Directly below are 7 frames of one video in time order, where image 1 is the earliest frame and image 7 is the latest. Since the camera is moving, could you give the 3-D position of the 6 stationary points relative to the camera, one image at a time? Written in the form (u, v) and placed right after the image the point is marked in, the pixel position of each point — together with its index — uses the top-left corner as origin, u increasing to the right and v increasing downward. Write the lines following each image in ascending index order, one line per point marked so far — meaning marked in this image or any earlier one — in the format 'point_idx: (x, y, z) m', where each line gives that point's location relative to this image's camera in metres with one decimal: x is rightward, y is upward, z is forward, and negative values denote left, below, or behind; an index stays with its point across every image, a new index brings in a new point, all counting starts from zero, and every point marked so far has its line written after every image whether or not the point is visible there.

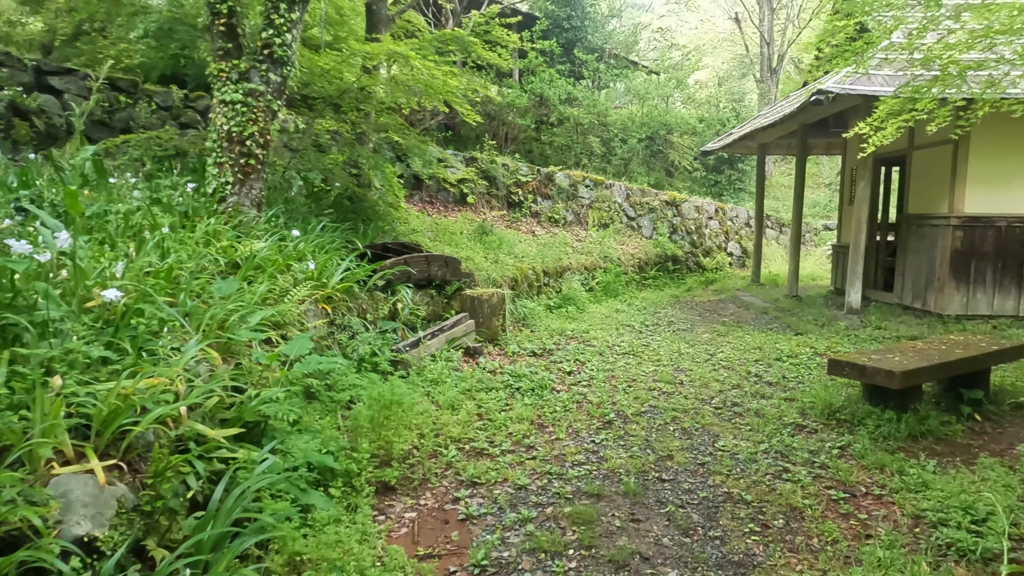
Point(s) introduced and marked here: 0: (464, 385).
0: (-0.3, -0.6, +4.2) m
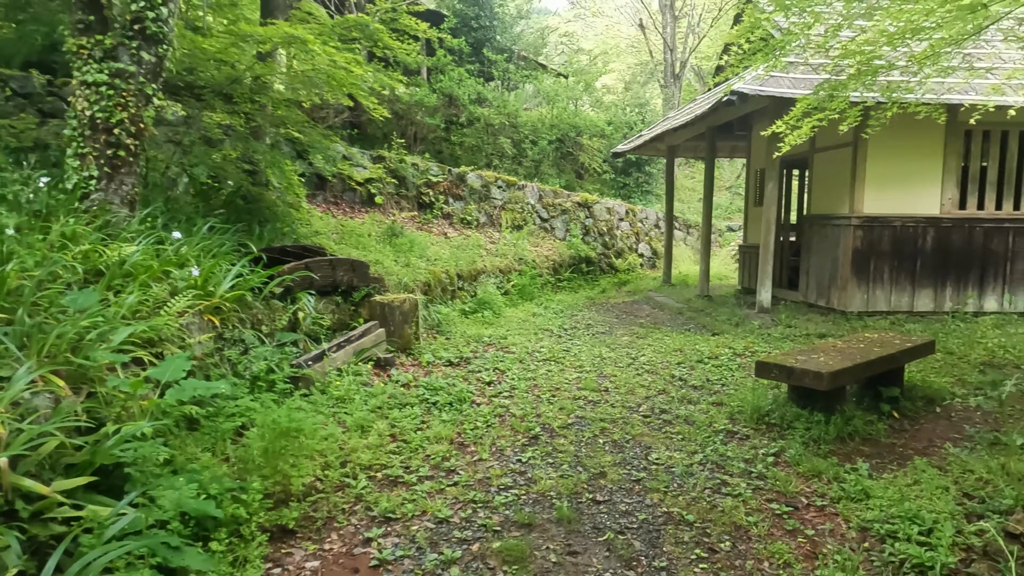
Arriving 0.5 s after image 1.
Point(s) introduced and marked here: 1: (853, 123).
0: (-0.8, -0.7, +3.8) m
1: (+2.5, +1.2, +4.8) m
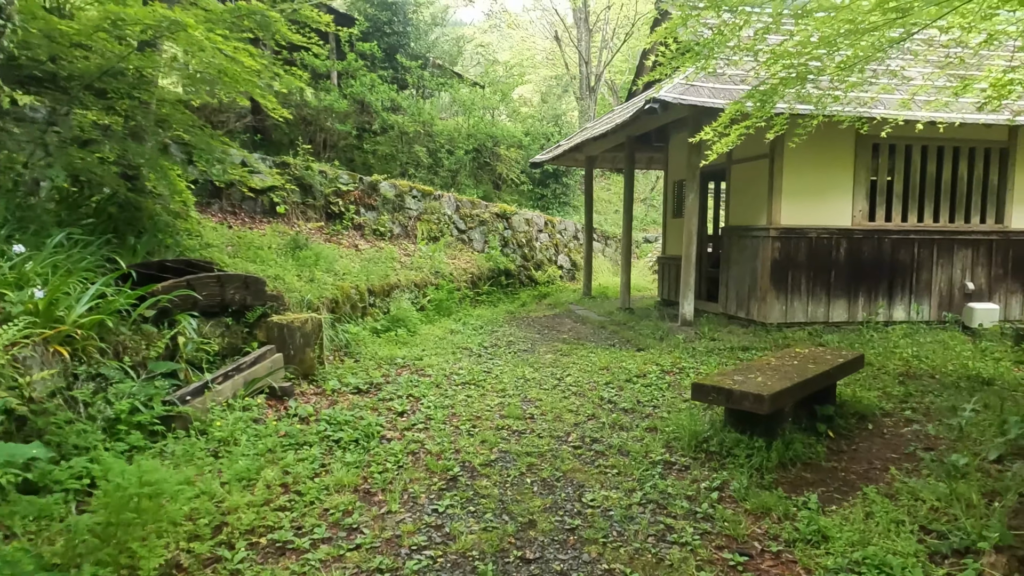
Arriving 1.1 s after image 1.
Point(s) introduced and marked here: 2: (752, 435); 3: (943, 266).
0: (-1.2, -0.8, +3.2) m
1: (+1.9, +1.1, +4.7) m
2: (+1.2, -0.8, +3.4) m
3: (+4.9, +0.2, +7.5) m
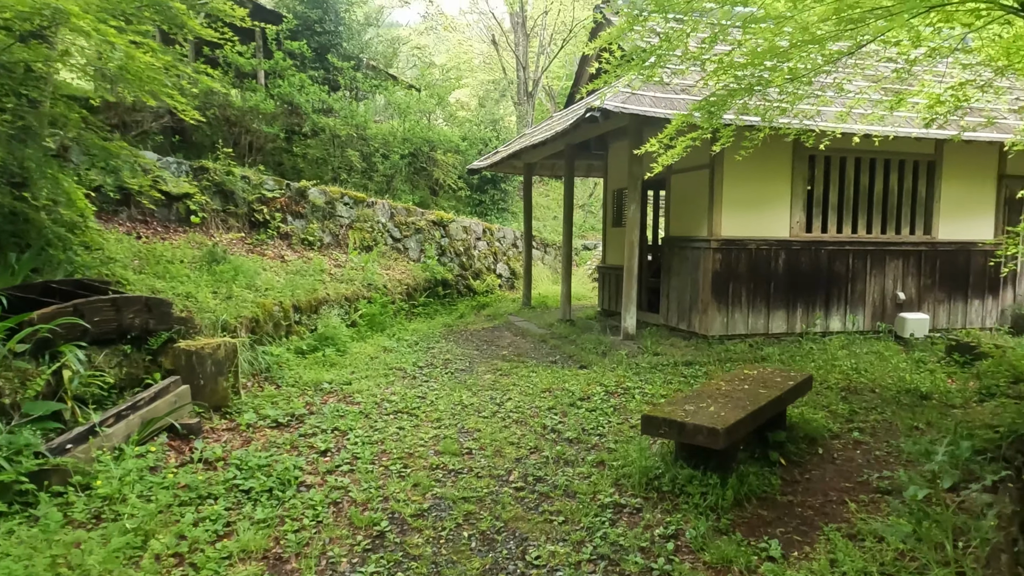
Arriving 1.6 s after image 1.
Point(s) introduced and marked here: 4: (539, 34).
0: (-1.5, -0.9, +2.8) m
1: (+1.4, +1.0, +4.5) m
2: (+0.9, -0.9, +3.2) m
3: (+4.2, +0.1, +7.6) m
4: (+0.8, +7.4, +19.2) m
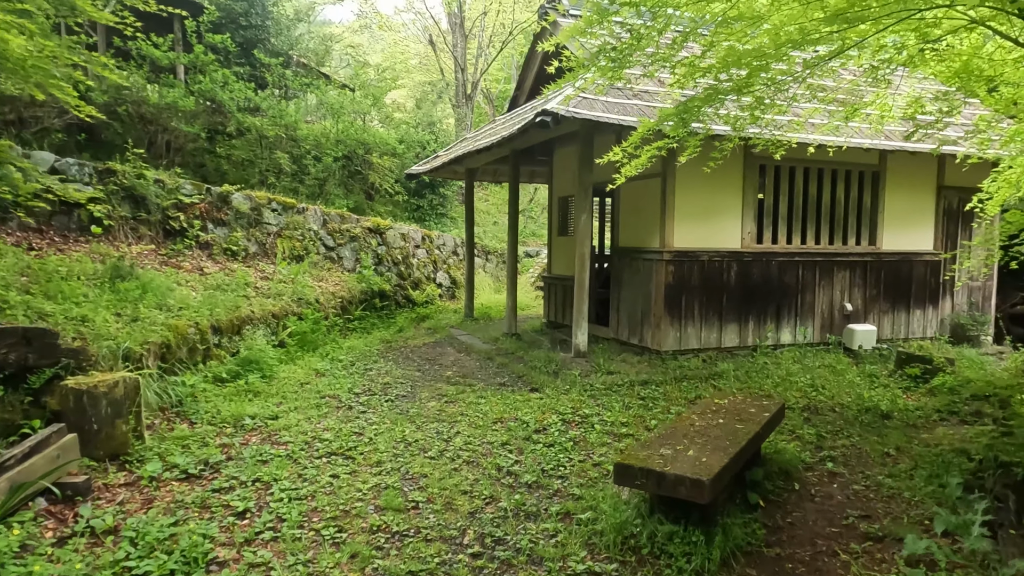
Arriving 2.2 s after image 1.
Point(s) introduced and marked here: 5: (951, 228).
0: (-1.6, -1.0, +2.2) m
1: (+1.1, +0.8, +4.2) m
2: (+0.7, -1.0, +2.8) m
3: (+3.6, 0.0, +7.5) m
4: (-1.0, +7.2, +18.8) m
5: (+5.4, +0.7, +8.2) m
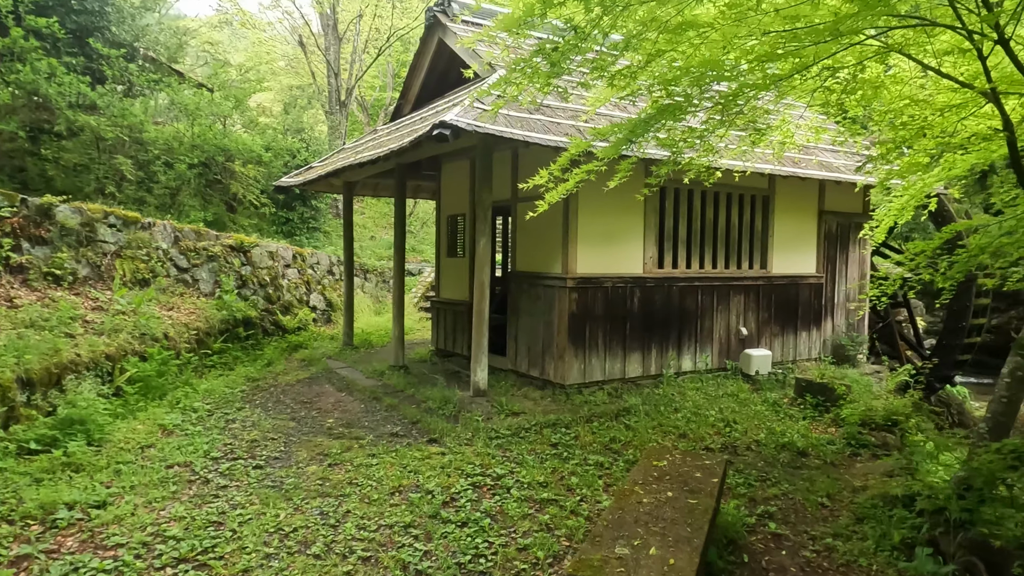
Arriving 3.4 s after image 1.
0: (-1.7, -1.3, +1.2) m
1: (+0.6, +0.6, +3.7) m
2: (+0.5, -1.2, +2.3) m
3: (+2.4, -0.3, +7.4) m
4: (-4.3, +6.7, +17.7) m
5: (+4.1, +0.5, +8.4) m
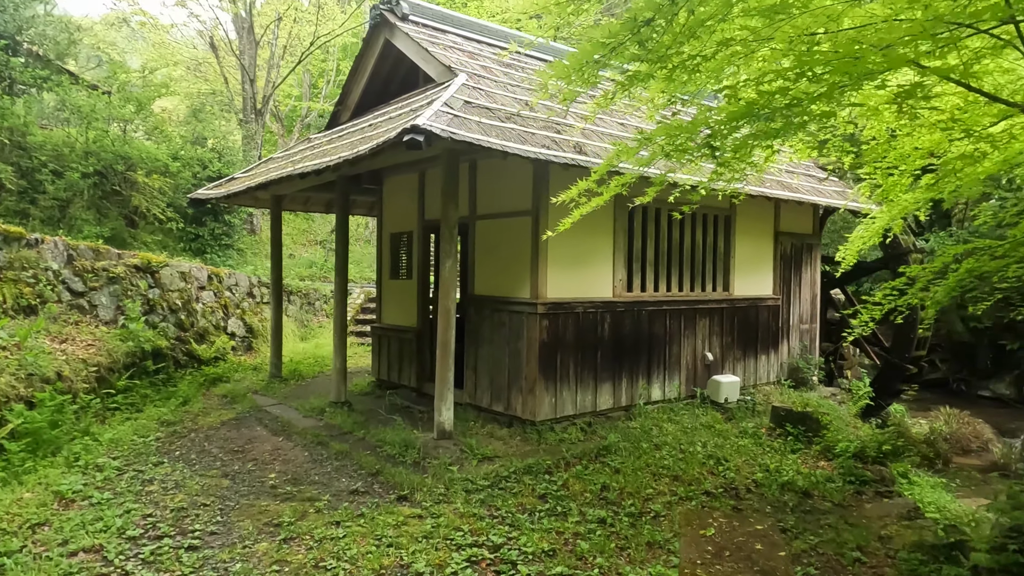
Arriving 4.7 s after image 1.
0: (-1.3, -1.4, +0.3) m
1: (+0.6, +0.5, +3.2) m
2: (+0.7, -1.3, +1.7) m
3: (+1.9, -0.5, +7.1) m
4: (-6.1, +6.1, +16.6) m
5: (+3.4, +0.2, +8.3) m
